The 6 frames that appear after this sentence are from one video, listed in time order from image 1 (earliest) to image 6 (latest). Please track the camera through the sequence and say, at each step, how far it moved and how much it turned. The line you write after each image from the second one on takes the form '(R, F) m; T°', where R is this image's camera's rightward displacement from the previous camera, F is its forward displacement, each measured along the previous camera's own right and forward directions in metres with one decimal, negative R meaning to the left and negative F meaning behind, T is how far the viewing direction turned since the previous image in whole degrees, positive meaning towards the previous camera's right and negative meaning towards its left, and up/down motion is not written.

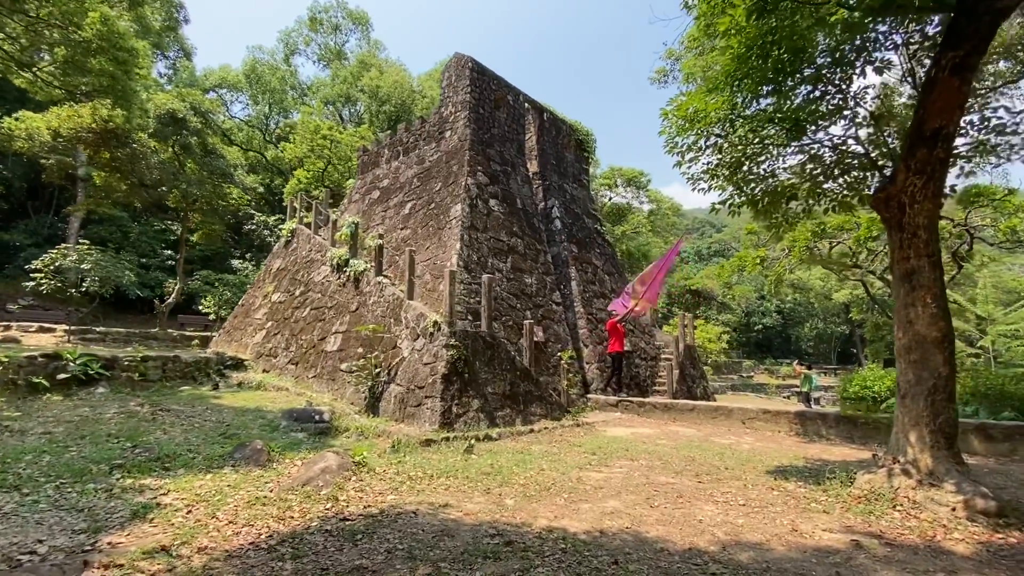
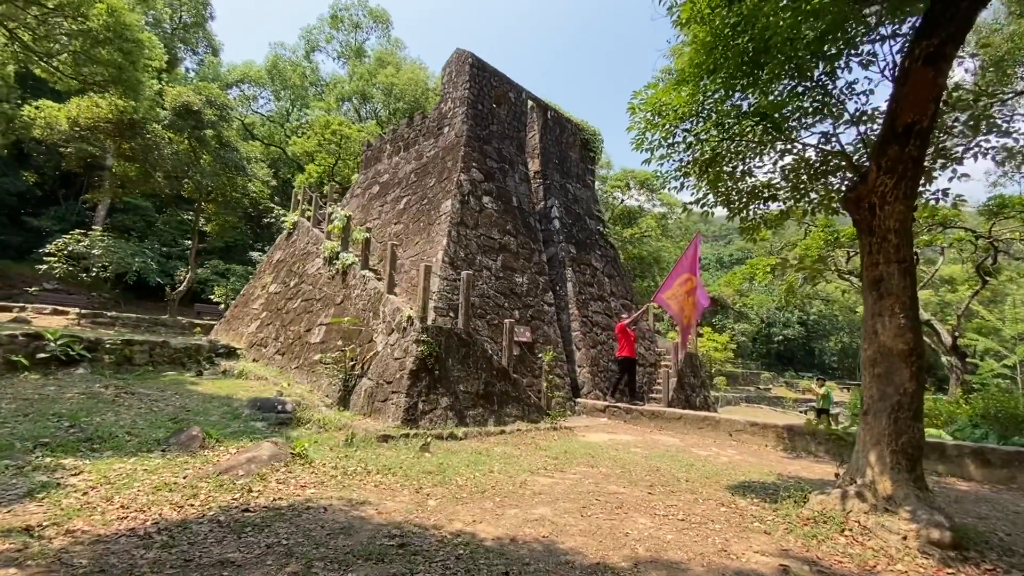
(+0.7, +0.2) m; -3°
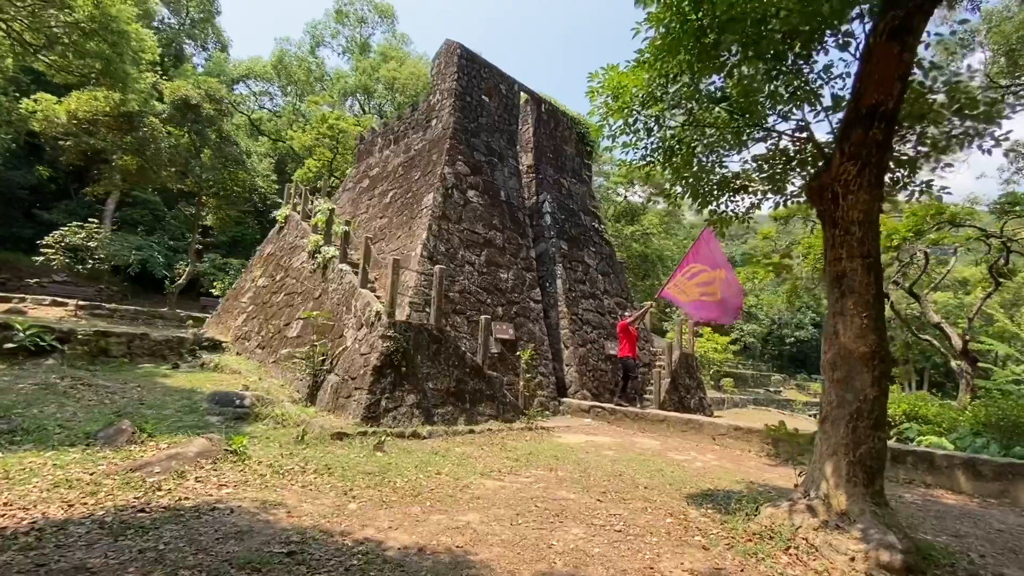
(+0.6, +0.2) m; -2°
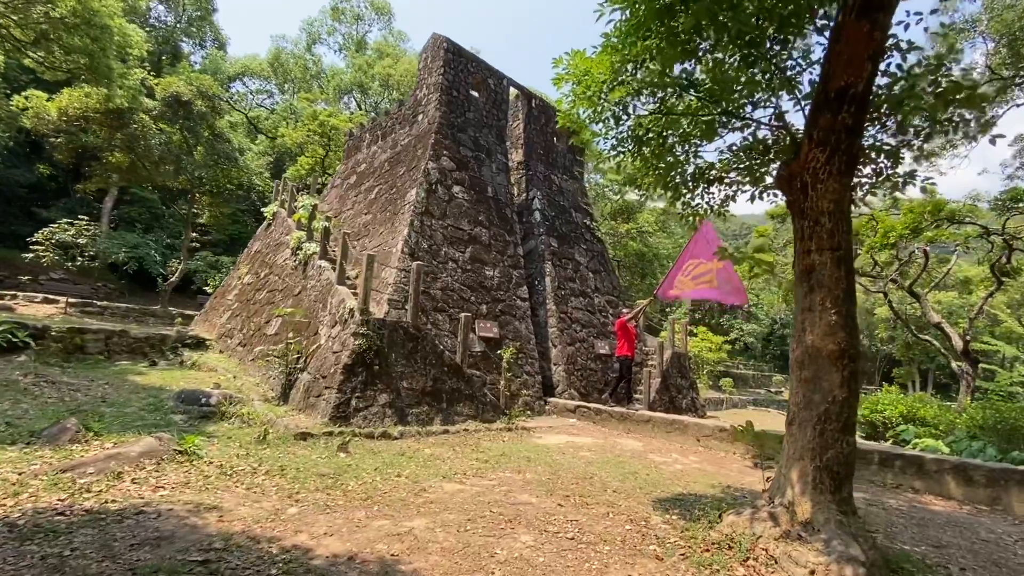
(+0.4, +0.2) m; -1°
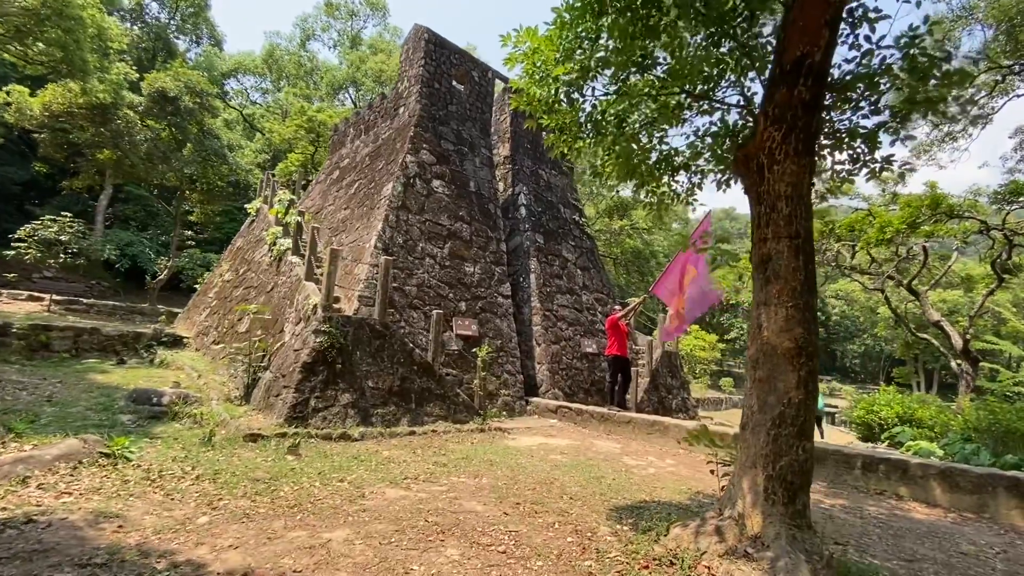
(+0.5, +0.3) m; -1°
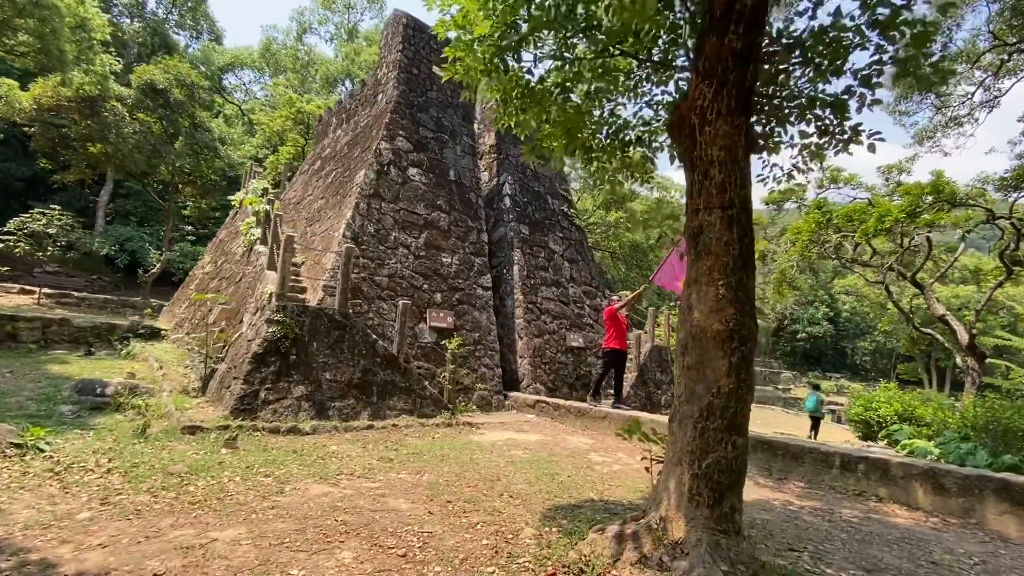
(+0.6, +0.3) m; -1°
